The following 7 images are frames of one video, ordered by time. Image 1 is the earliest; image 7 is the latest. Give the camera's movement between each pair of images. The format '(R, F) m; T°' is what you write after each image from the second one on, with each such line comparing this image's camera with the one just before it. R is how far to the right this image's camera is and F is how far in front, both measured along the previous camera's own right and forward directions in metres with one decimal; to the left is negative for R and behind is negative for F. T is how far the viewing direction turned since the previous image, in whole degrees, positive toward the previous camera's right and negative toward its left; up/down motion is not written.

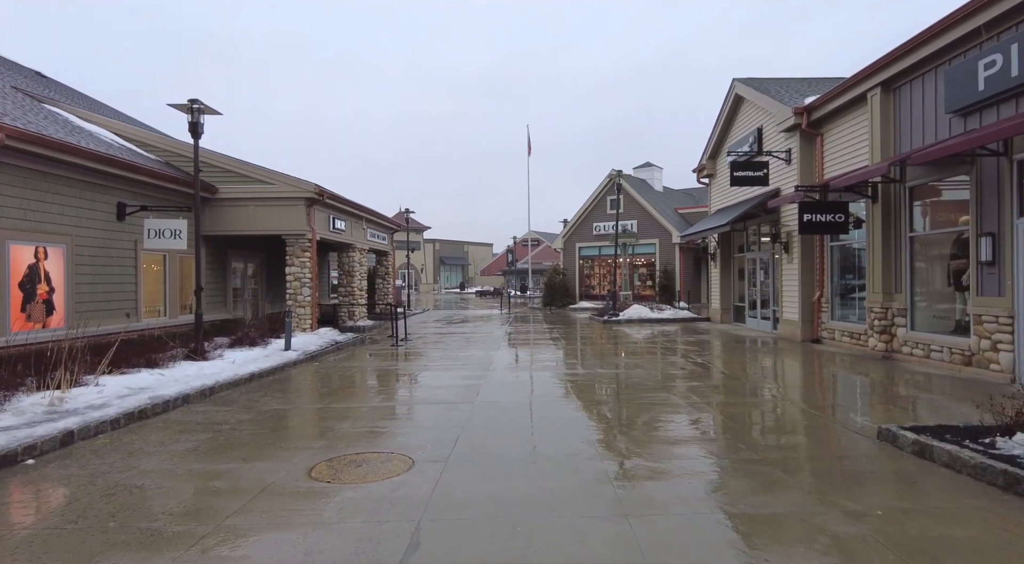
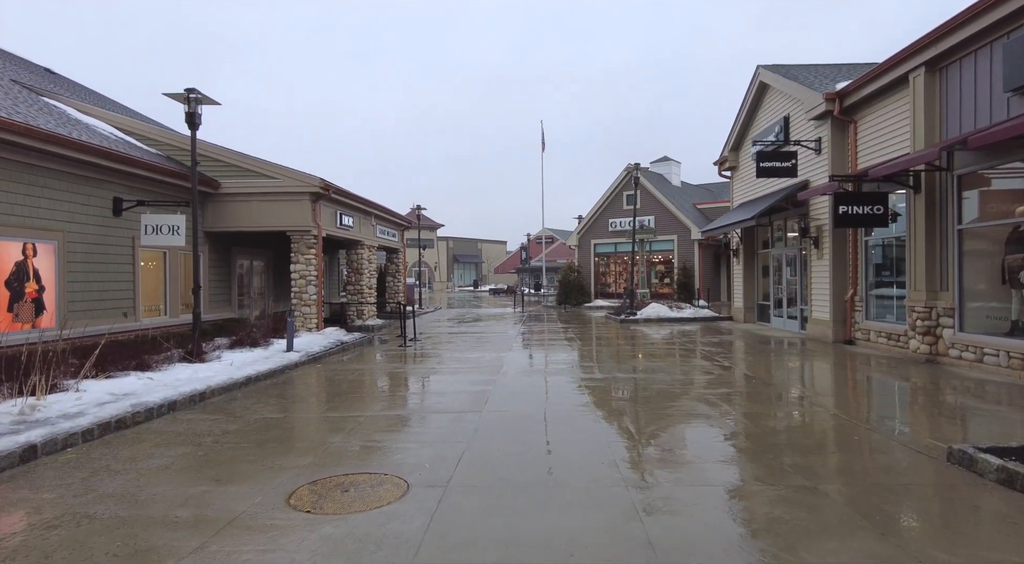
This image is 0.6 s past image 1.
(0.0, +0.7) m; -1°
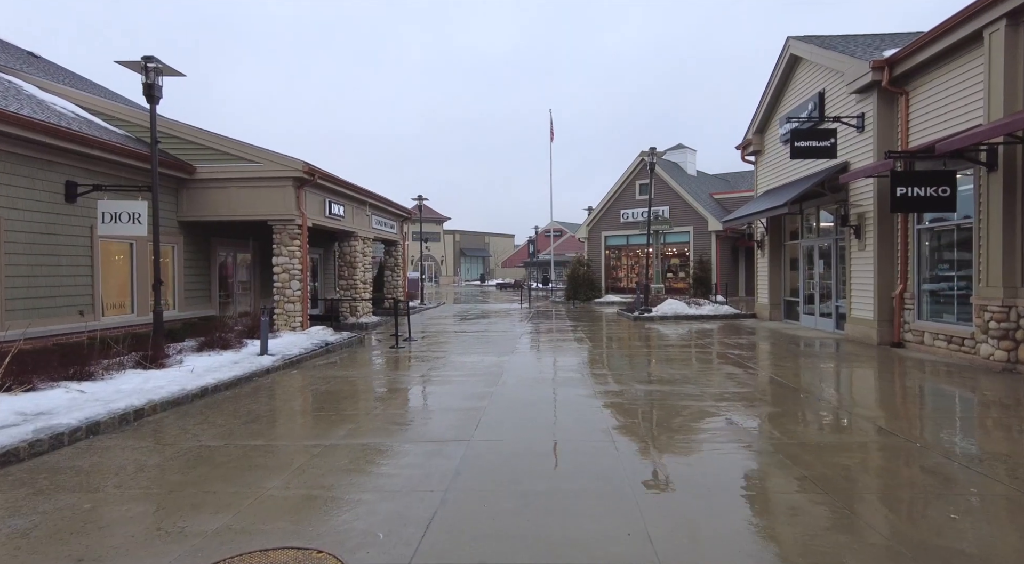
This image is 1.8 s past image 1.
(+0.1, +1.4) m; -1°
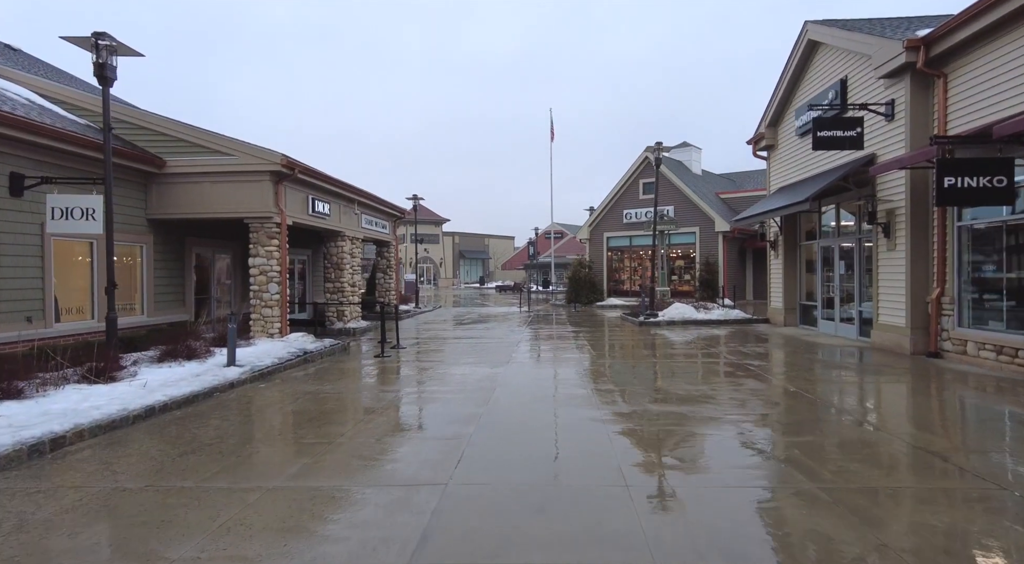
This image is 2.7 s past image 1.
(+0.1, +1.1) m; 0°
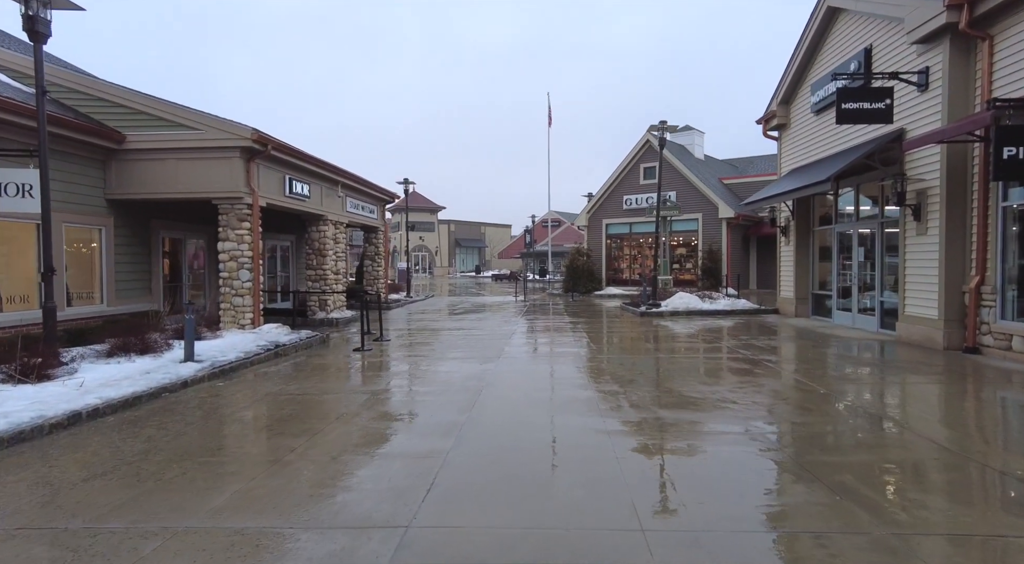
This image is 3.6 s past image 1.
(+0.1, +1.0) m; 0°
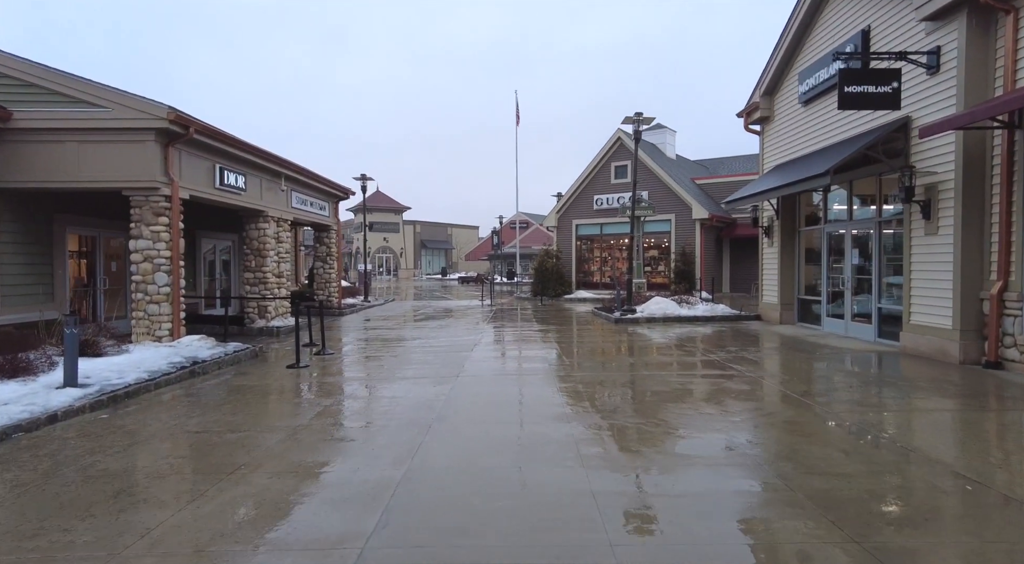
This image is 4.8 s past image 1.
(+0.1, +1.4) m; +3°
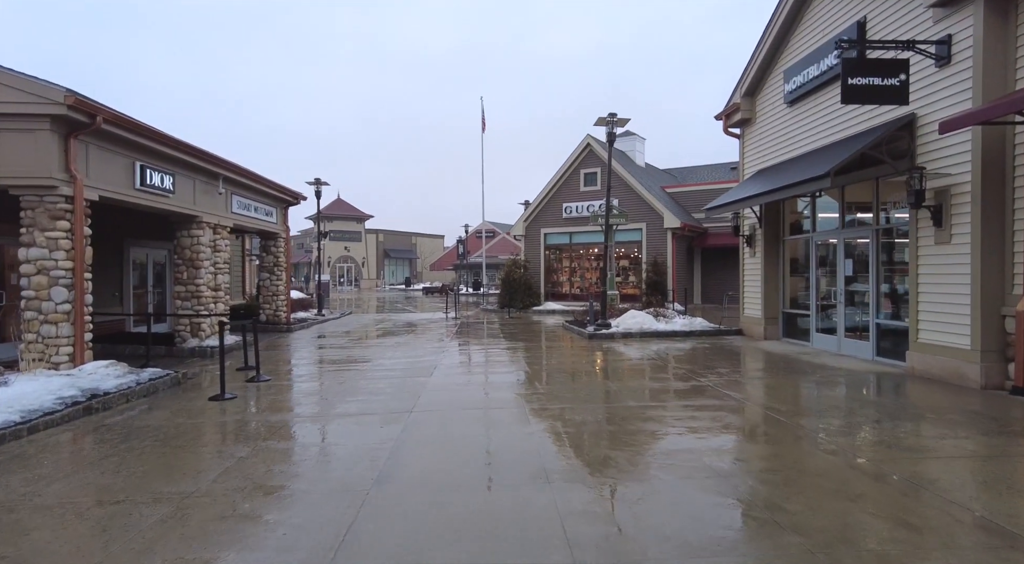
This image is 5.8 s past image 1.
(0.0, +1.3) m; +3°
